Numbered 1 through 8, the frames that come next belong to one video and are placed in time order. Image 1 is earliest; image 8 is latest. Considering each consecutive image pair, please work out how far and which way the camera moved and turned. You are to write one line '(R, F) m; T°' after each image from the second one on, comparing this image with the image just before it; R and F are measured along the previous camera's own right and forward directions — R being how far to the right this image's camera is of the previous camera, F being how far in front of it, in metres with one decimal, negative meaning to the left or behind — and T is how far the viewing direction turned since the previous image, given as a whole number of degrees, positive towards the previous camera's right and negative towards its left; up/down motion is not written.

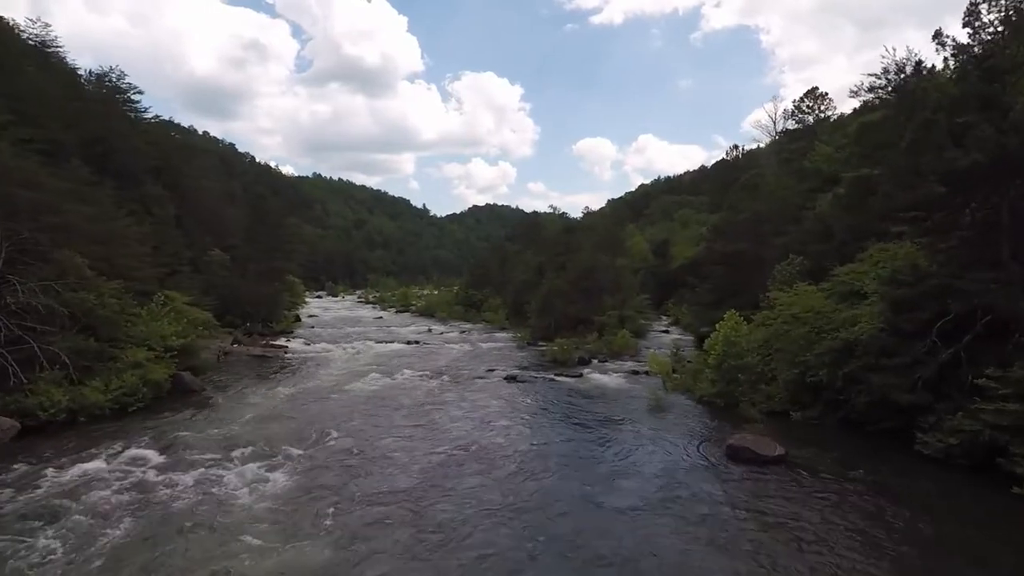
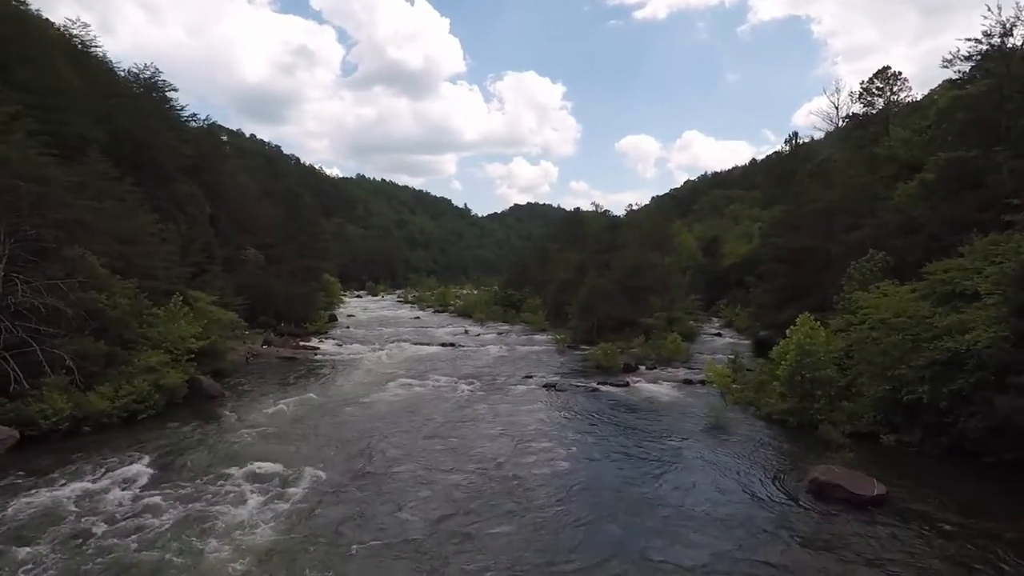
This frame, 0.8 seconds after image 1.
(+0.1, +2.4) m; -4°
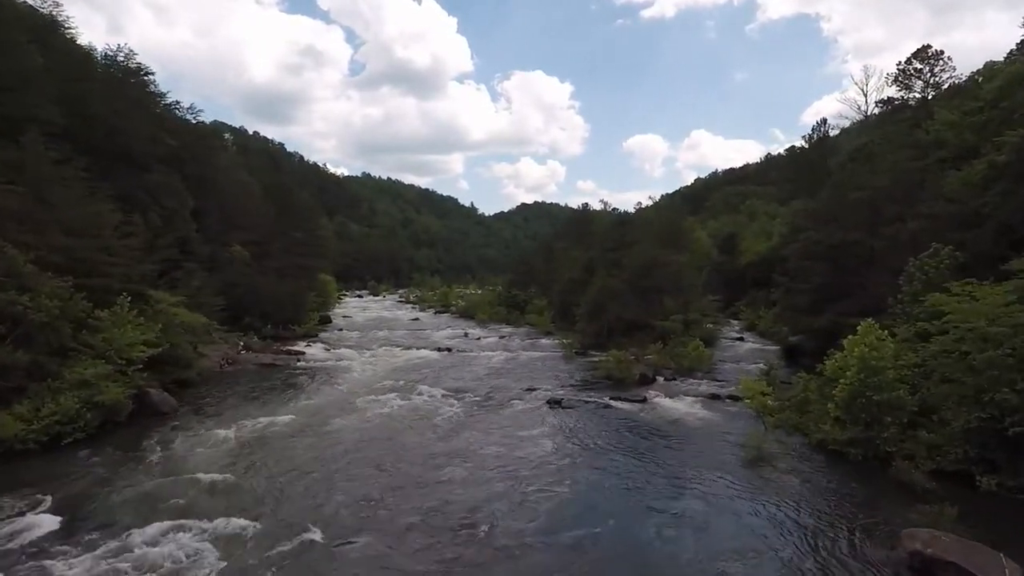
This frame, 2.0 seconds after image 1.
(+0.3, +3.4) m; -1°
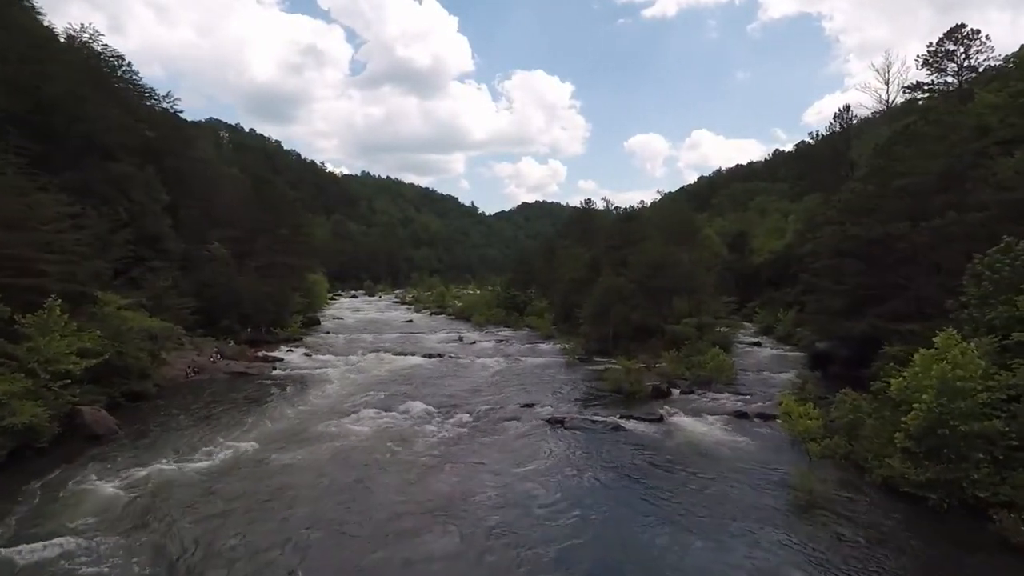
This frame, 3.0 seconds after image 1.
(+0.2, +3.0) m; 0°
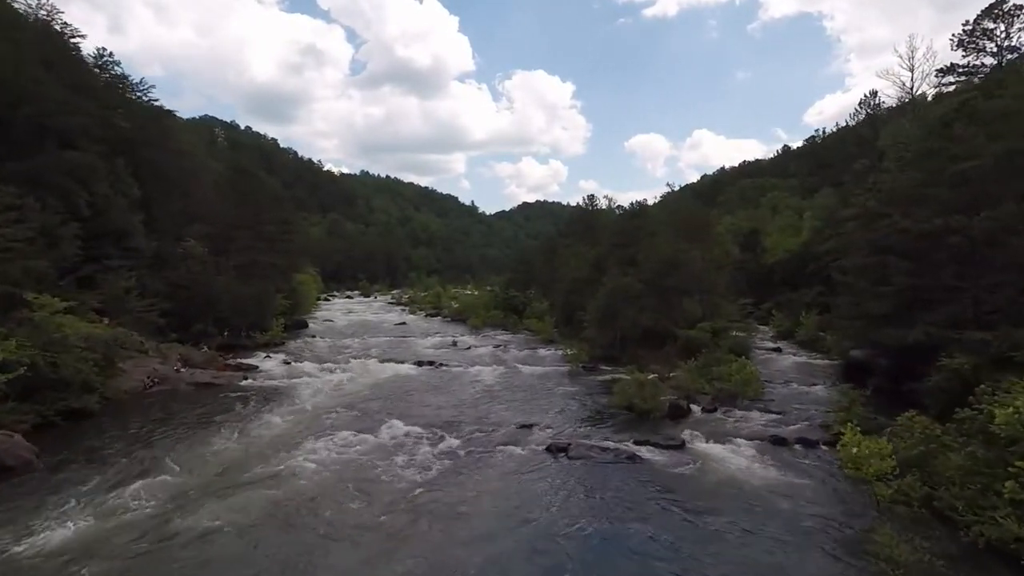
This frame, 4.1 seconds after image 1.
(+0.2, +3.0) m; 0°
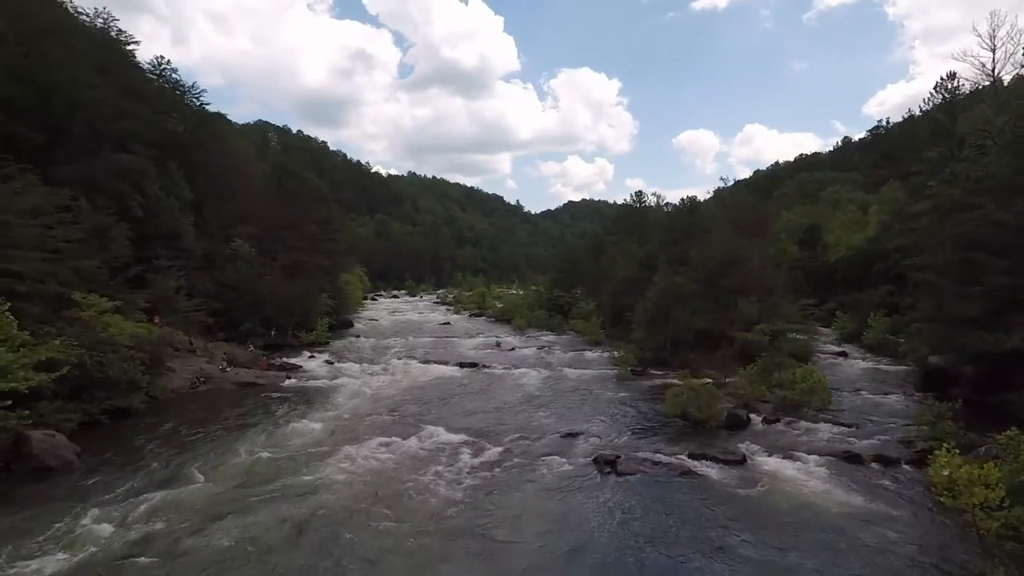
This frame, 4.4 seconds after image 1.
(+0.1, +1.0) m; -5°
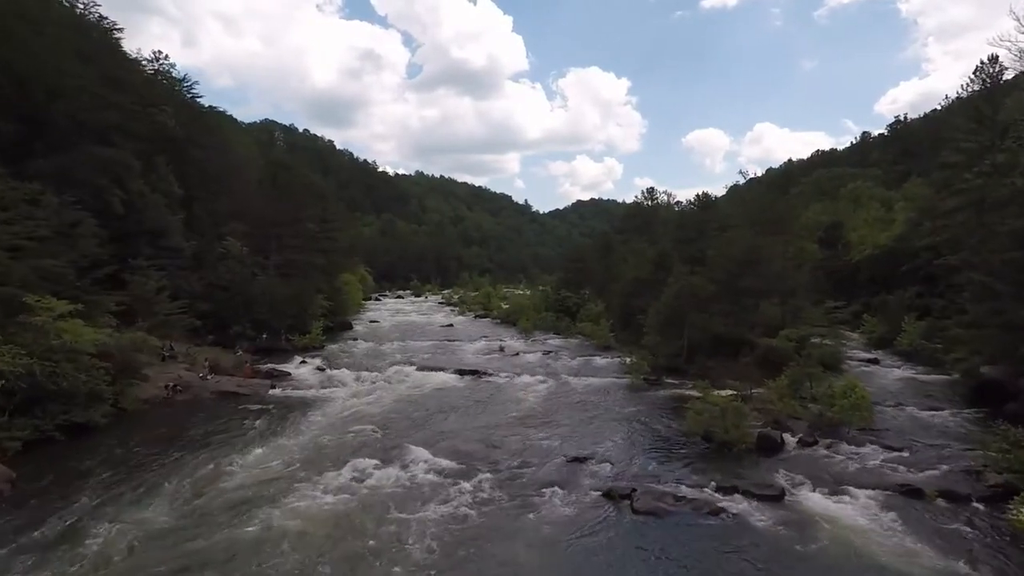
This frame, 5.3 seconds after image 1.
(+0.2, +2.2) m; -1°
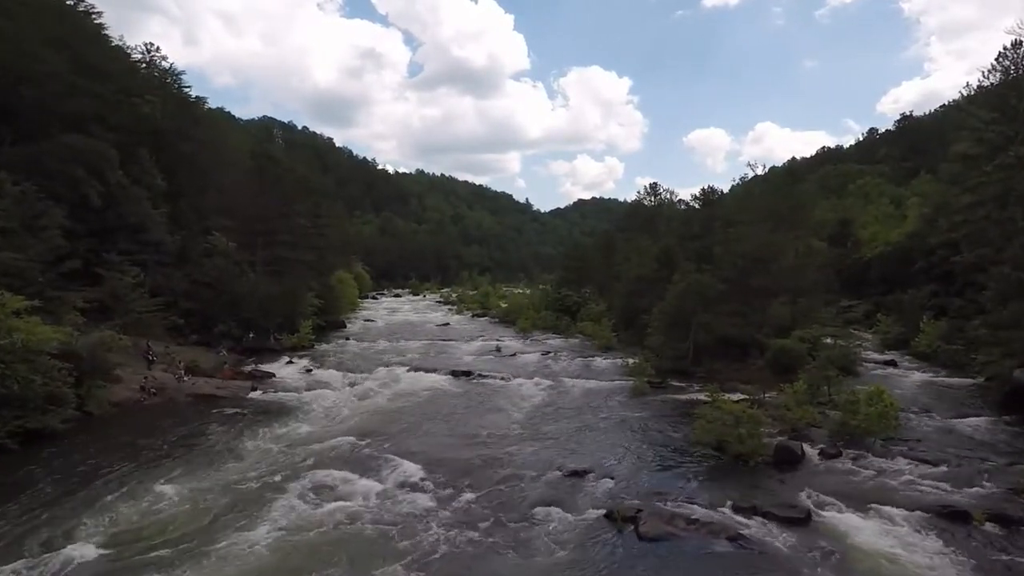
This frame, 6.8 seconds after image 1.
(+0.2, +1.5) m; 0°
